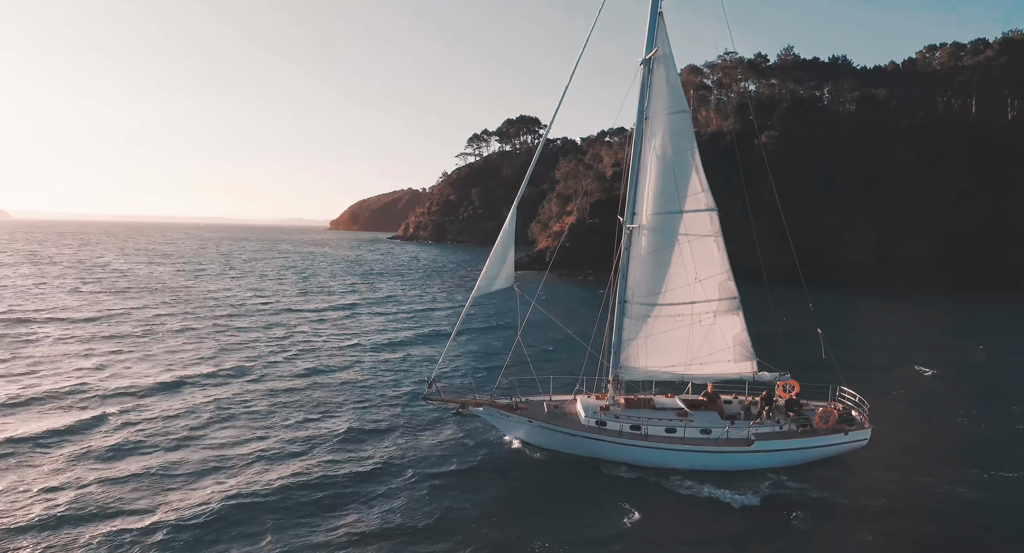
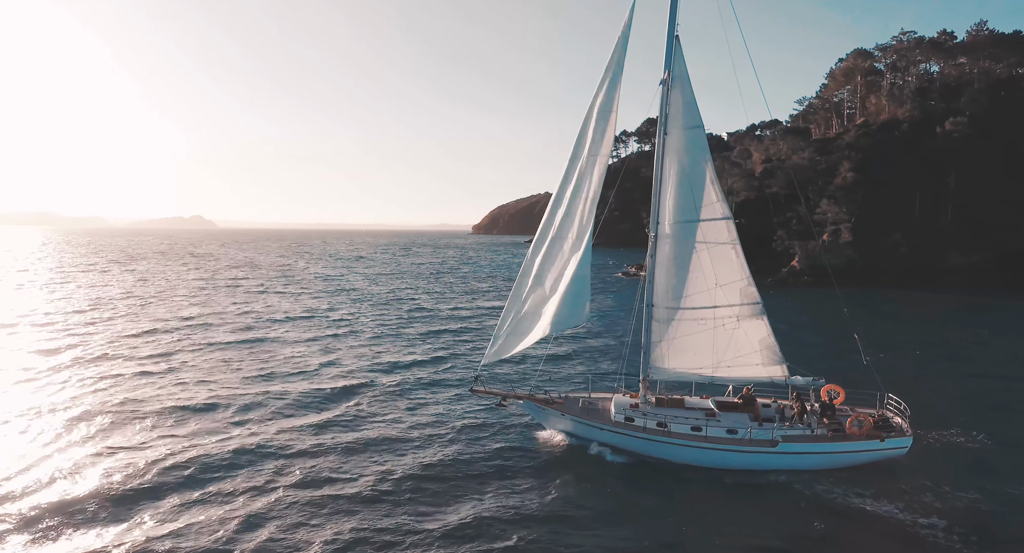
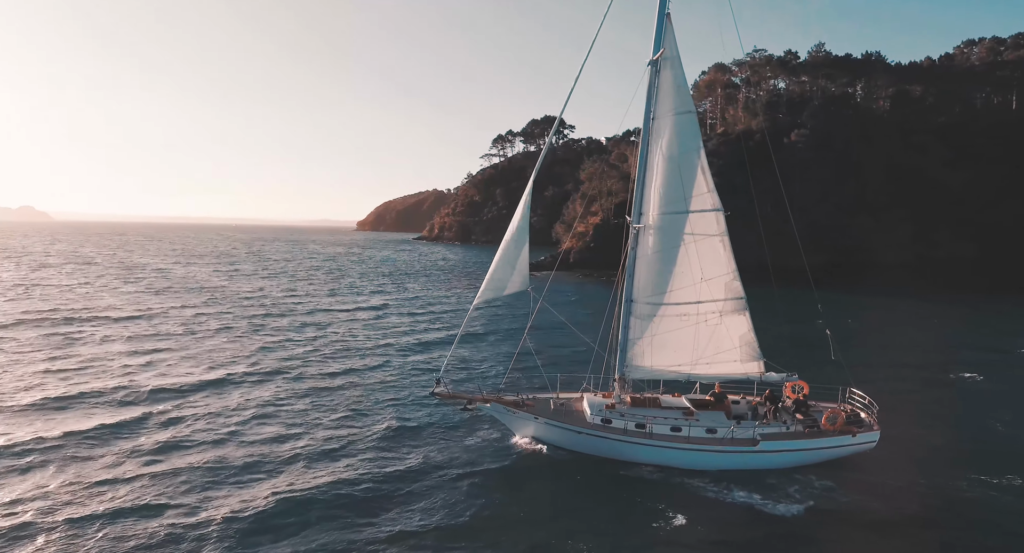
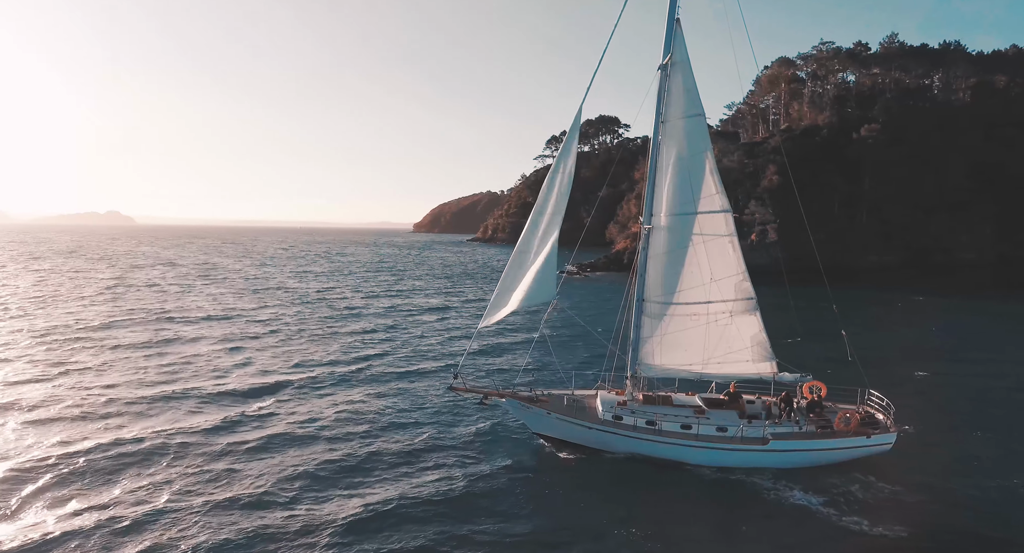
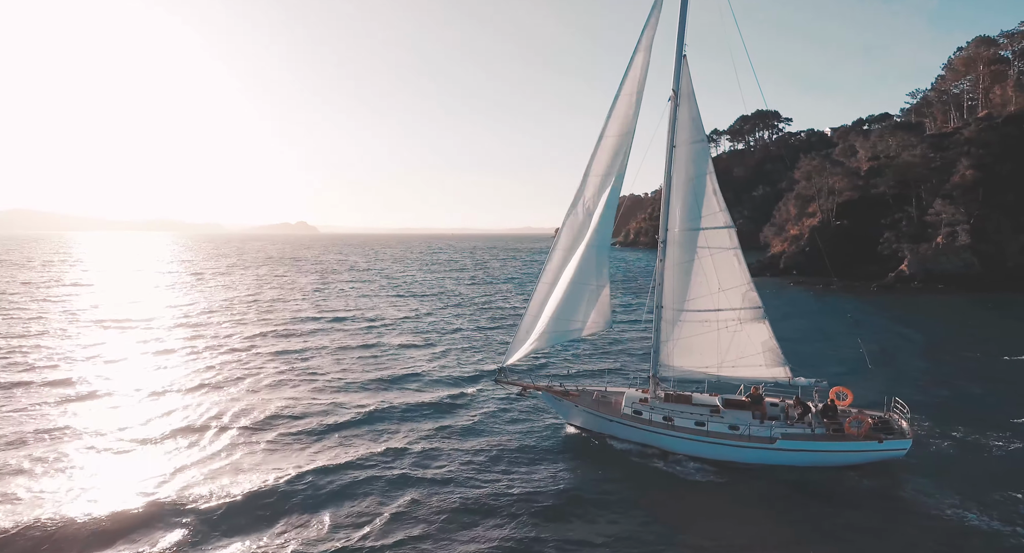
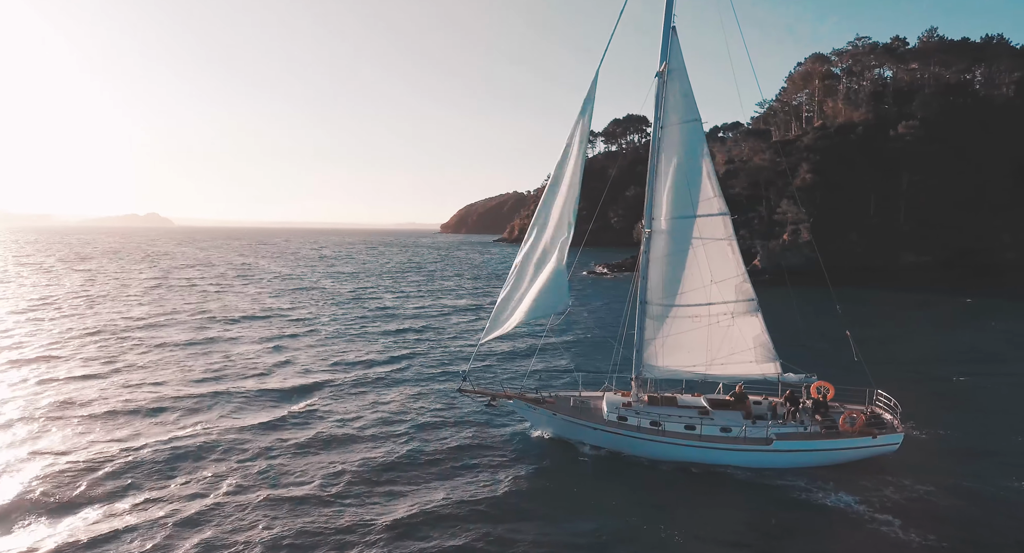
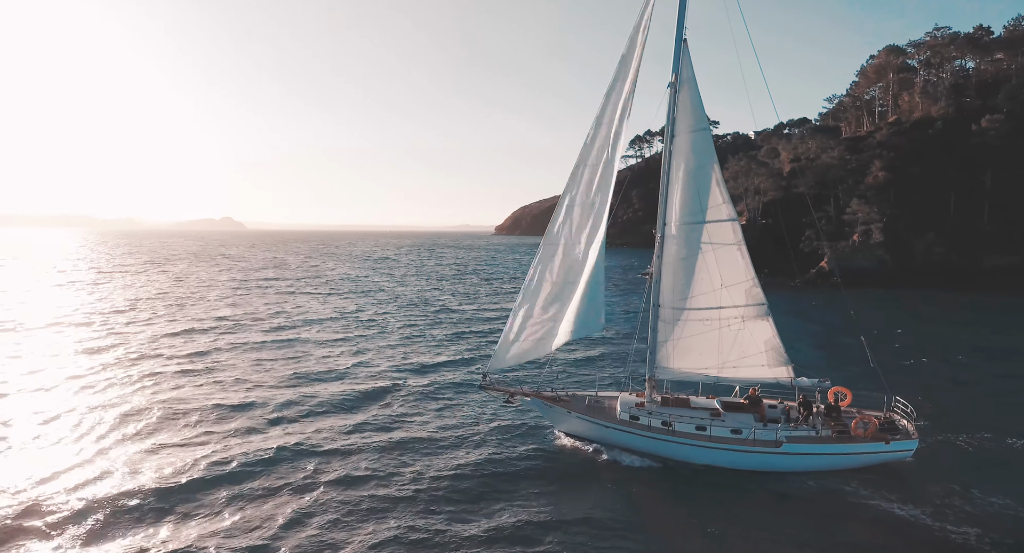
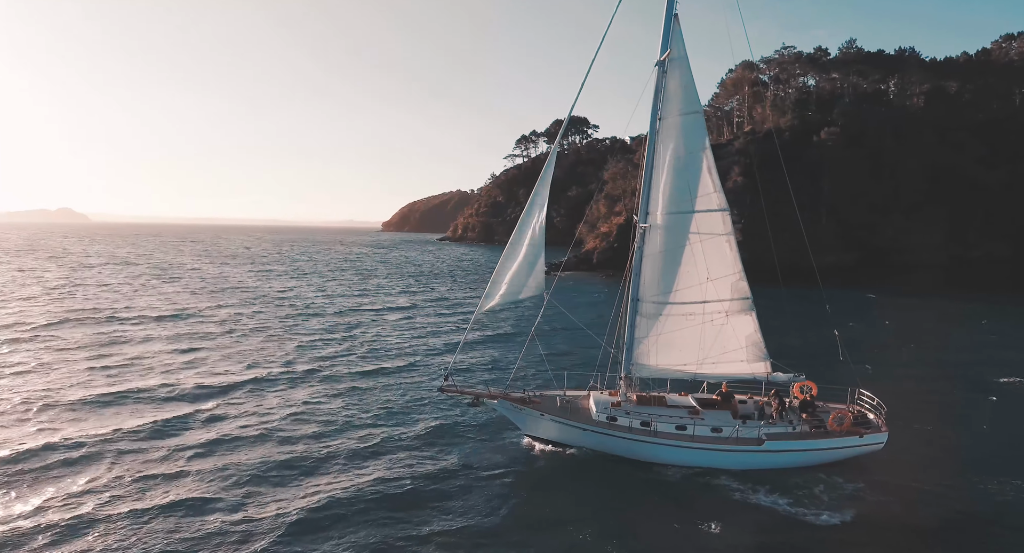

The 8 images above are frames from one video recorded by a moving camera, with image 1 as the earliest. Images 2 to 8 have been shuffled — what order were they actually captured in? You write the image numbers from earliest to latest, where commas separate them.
3, 8, 4, 6, 2, 7, 5
